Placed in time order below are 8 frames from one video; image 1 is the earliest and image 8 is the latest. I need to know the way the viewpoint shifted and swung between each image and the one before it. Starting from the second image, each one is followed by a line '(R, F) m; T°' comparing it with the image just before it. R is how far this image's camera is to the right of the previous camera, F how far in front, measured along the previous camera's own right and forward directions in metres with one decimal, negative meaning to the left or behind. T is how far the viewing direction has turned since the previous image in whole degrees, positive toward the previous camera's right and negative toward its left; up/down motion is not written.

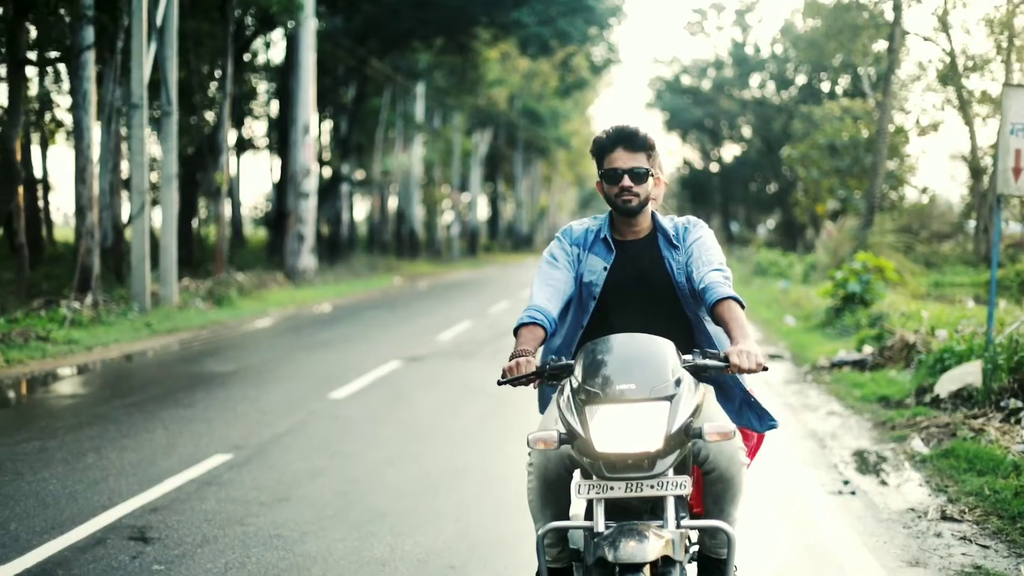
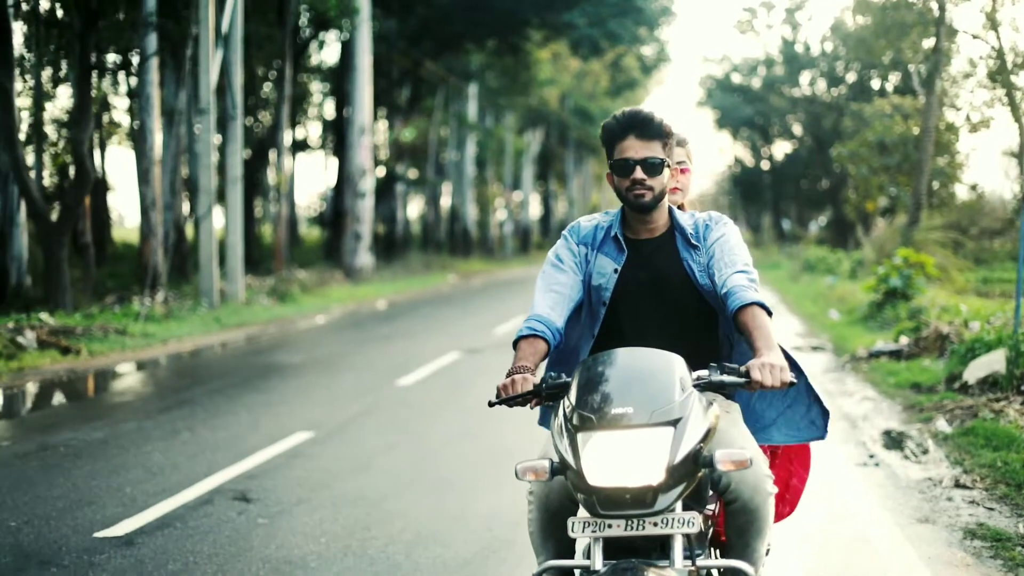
(0.0, -0.7) m; -2°
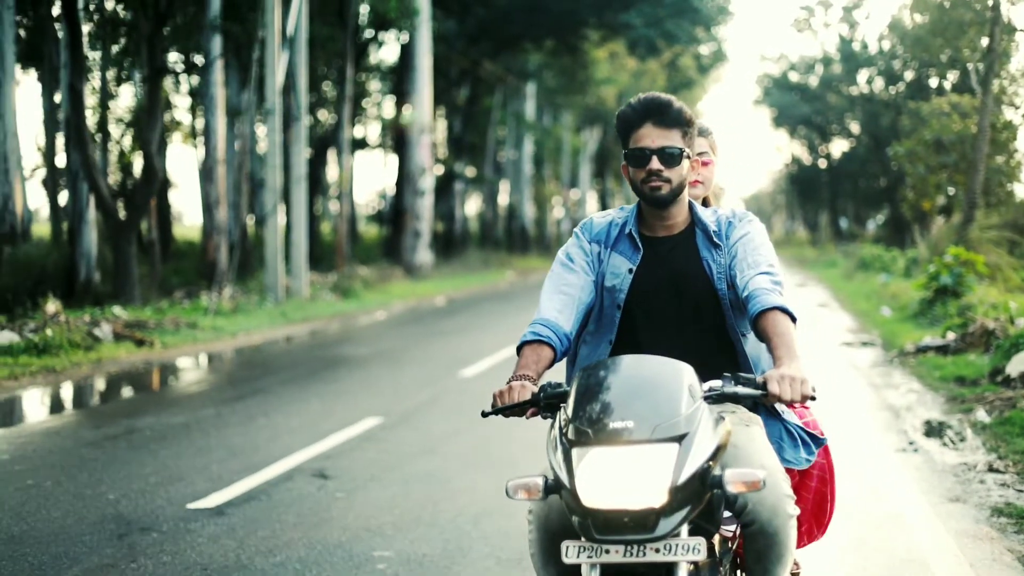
(0.0, -0.4) m; -2°
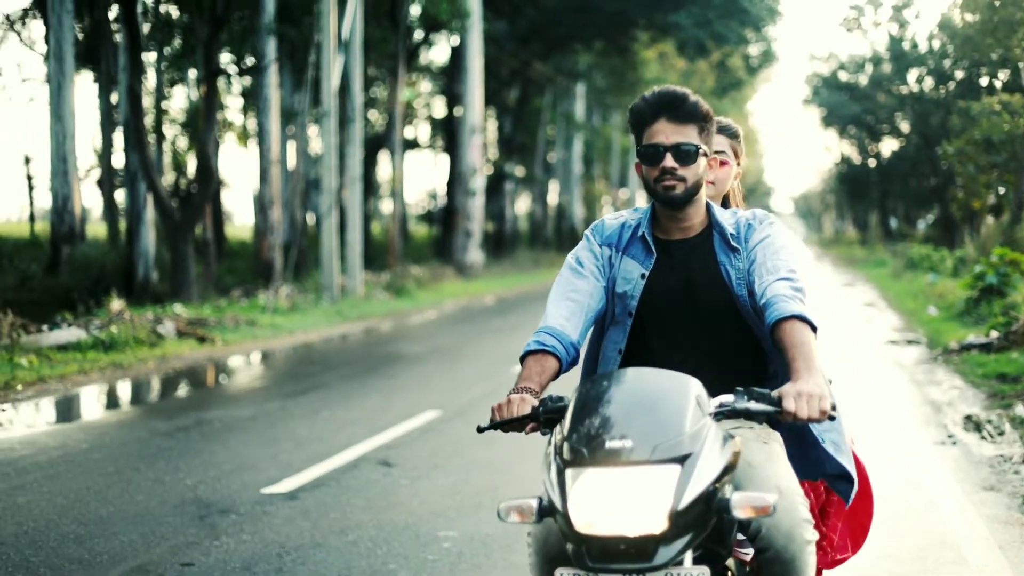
(0.0, -0.3) m; -1°
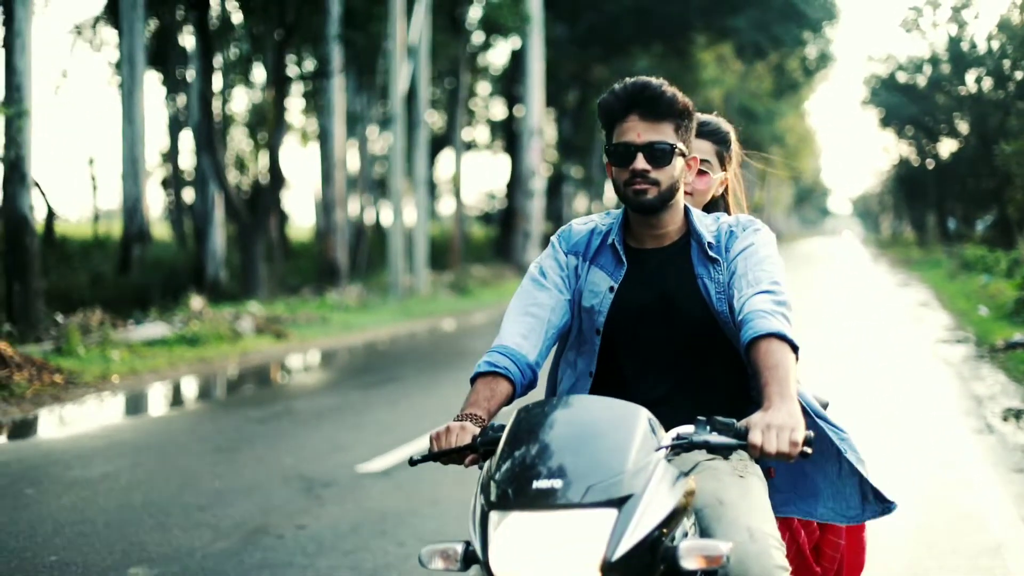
(0.0, -0.6) m; -2°
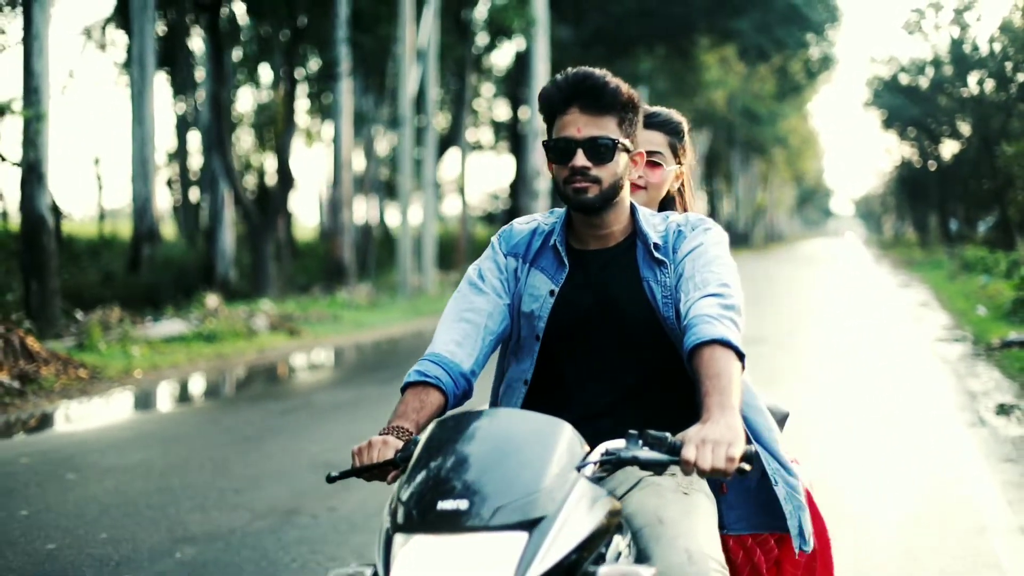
(0.0, -0.4) m; 0°
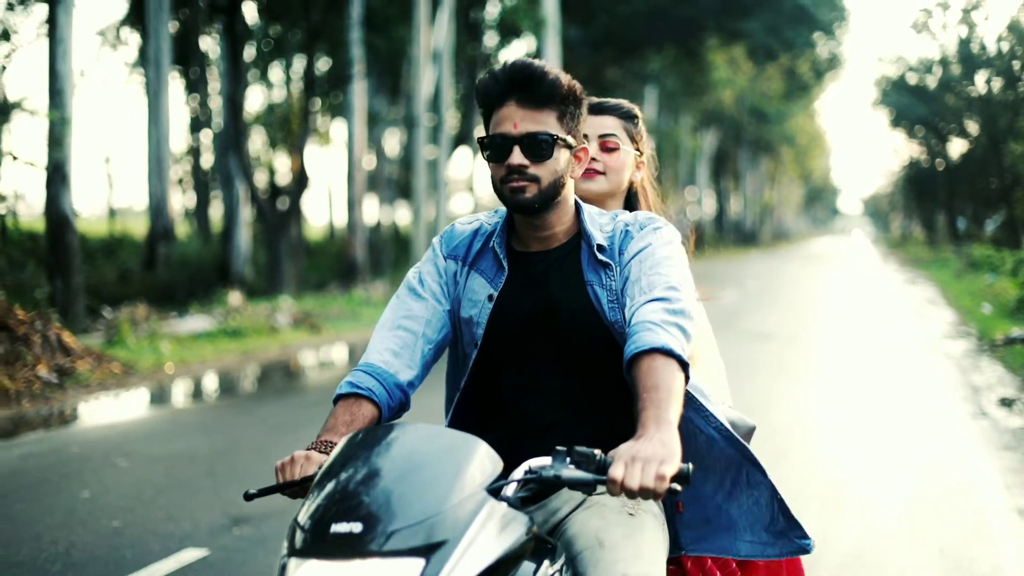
(-0.1, -0.4) m; 0°
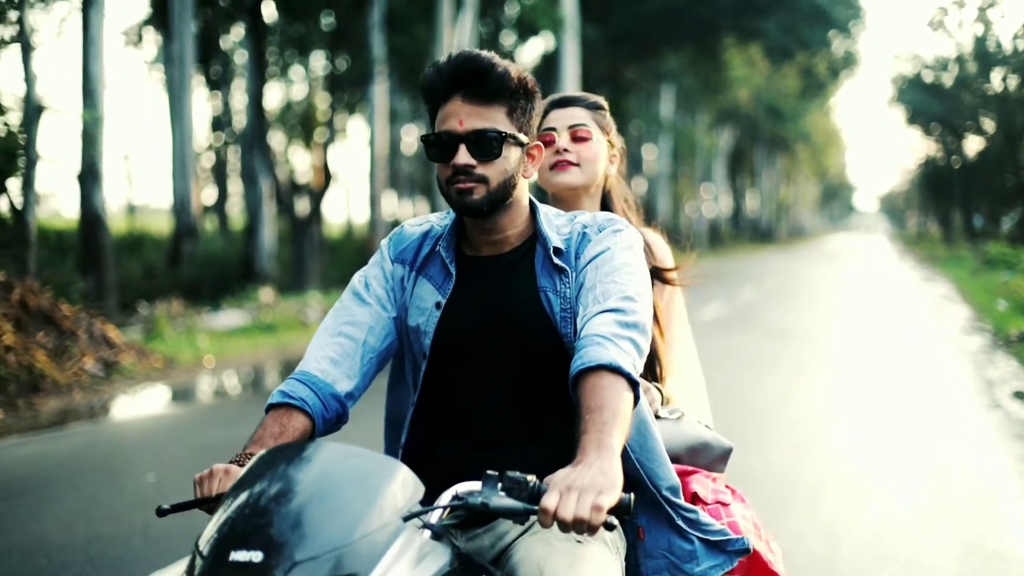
(-0.1, -0.4) m; 0°
